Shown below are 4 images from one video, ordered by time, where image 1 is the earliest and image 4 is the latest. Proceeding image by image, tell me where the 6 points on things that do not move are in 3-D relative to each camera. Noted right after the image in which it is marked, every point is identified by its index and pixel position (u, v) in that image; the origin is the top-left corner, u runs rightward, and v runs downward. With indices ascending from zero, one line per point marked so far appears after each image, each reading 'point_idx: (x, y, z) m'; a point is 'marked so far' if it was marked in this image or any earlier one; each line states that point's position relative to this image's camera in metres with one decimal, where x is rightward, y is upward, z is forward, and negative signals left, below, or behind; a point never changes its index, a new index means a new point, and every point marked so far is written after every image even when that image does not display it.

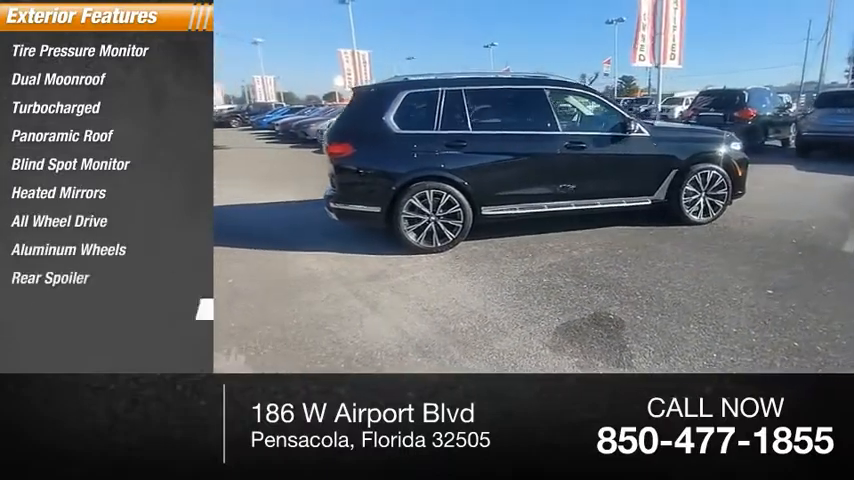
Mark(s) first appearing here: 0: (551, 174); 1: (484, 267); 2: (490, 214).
0: (+1.1, +0.6, +5.0) m
1: (+0.5, -0.2, +4.7) m
2: (+0.6, +0.2, +5.1) m
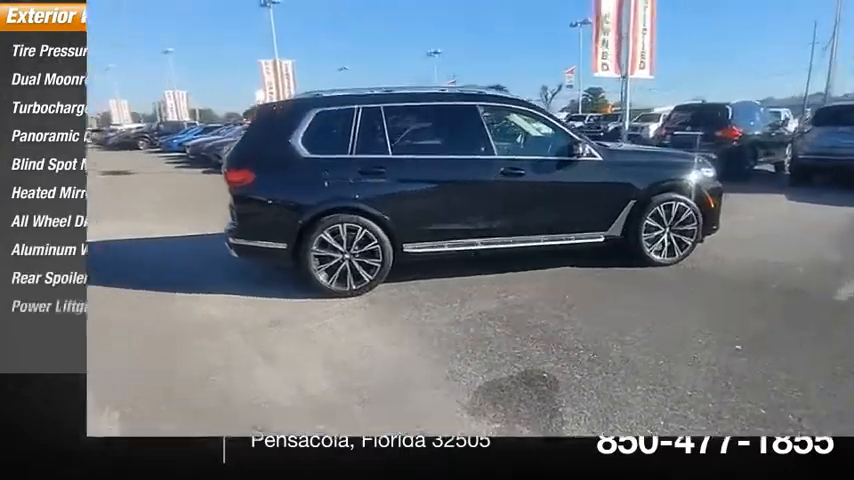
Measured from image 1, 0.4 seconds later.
0: (+0.5, +0.3, +4.3) m
1: (-0.2, -0.5, +3.9) m
2: (-0.1, -0.1, +4.3) m
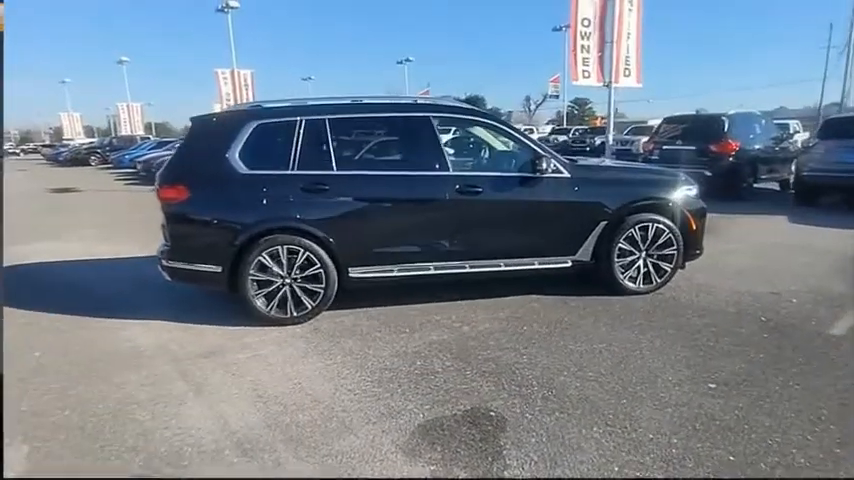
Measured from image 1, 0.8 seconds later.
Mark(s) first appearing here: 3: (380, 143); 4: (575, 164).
0: (+0.1, +0.1, +3.9) m
1: (-0.5, -0.7, +3.5) m
2: (-0.5, -0.3, +3.9) m
3: (-0.1, +0.7, +3.9) m
4: (+1.1, +0.6, +4.1) m
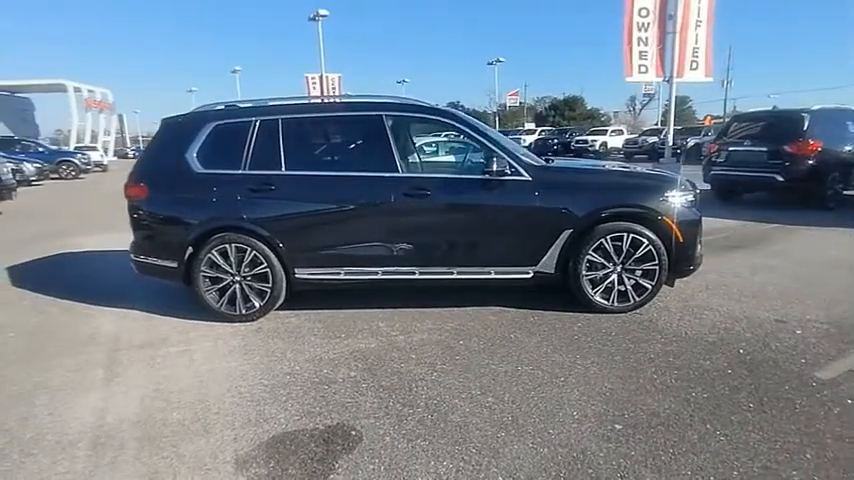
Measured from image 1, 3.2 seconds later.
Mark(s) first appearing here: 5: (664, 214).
0: (-0.3, +0.1, +3.7) m
1: (-1.0, -0.7, +3.5) m
2: (-0.8, -0.3, +3.9) m
3: (-0.4, +0.7, +3.7) m
4: (+0.8, +0.5, +3.7) m
5: (+1.6, +0.2, +3.6) m
